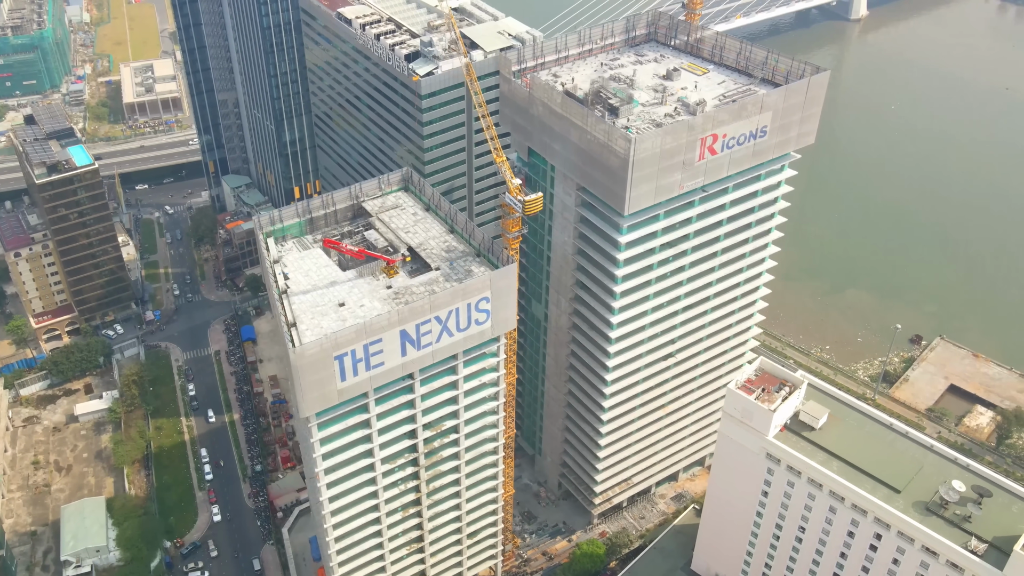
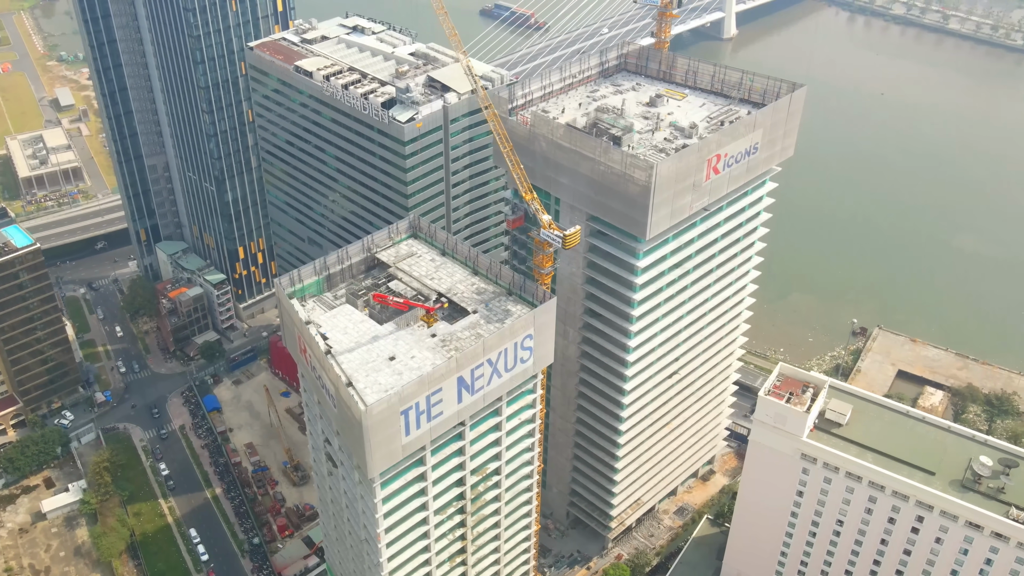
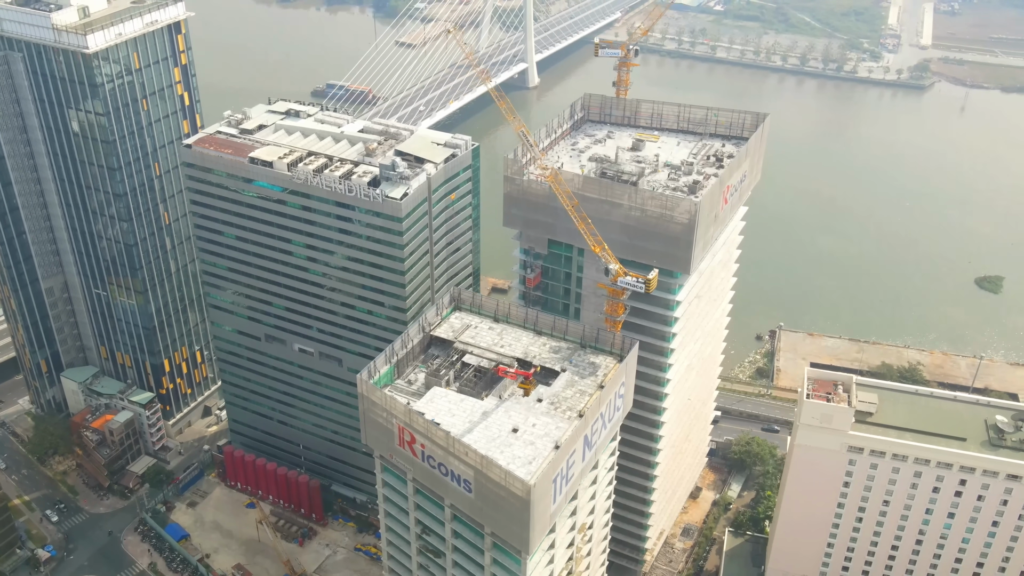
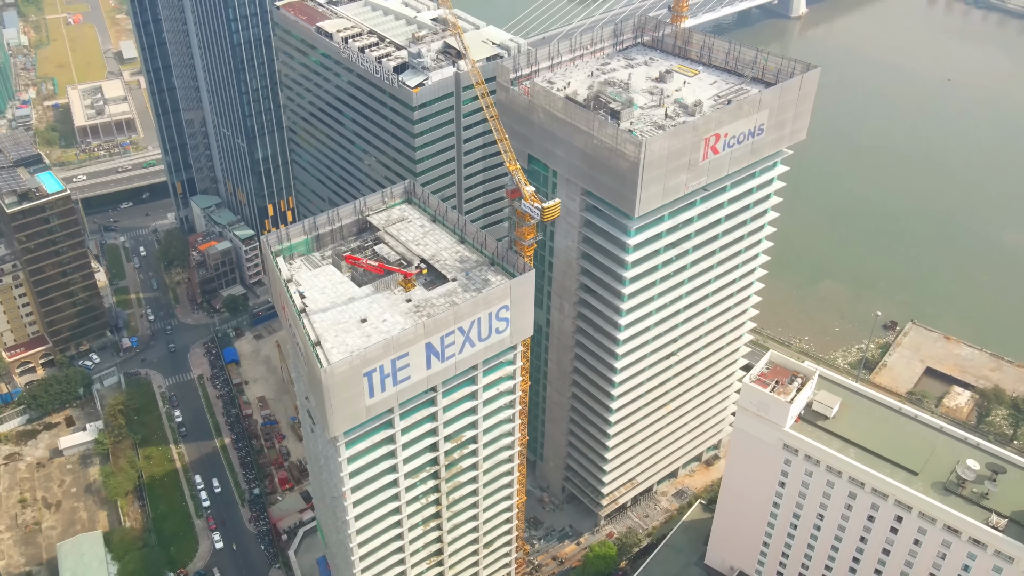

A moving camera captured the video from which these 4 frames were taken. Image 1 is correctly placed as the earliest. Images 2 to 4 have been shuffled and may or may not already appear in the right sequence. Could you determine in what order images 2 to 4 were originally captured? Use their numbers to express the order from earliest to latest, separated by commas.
4, 2, 3
